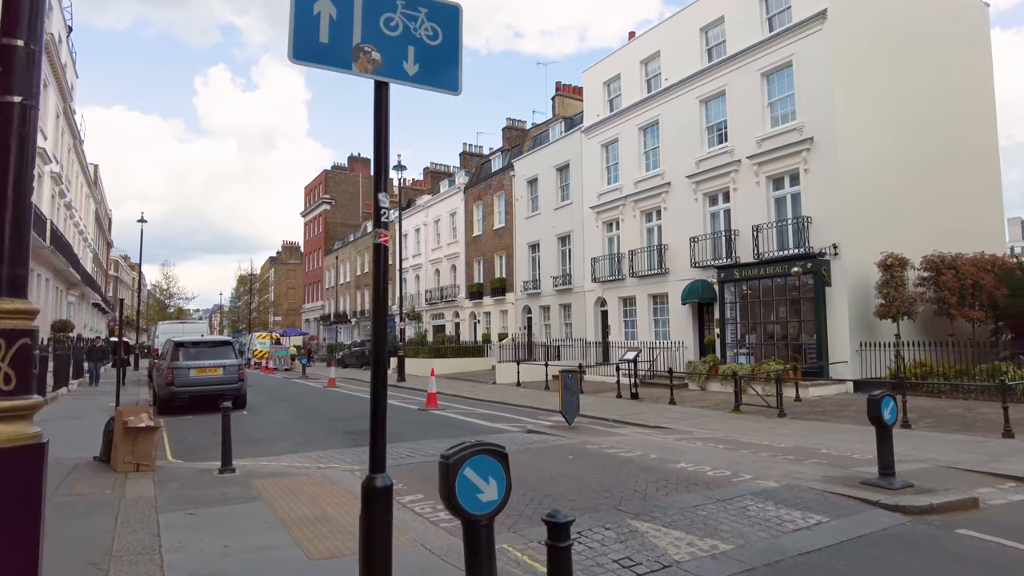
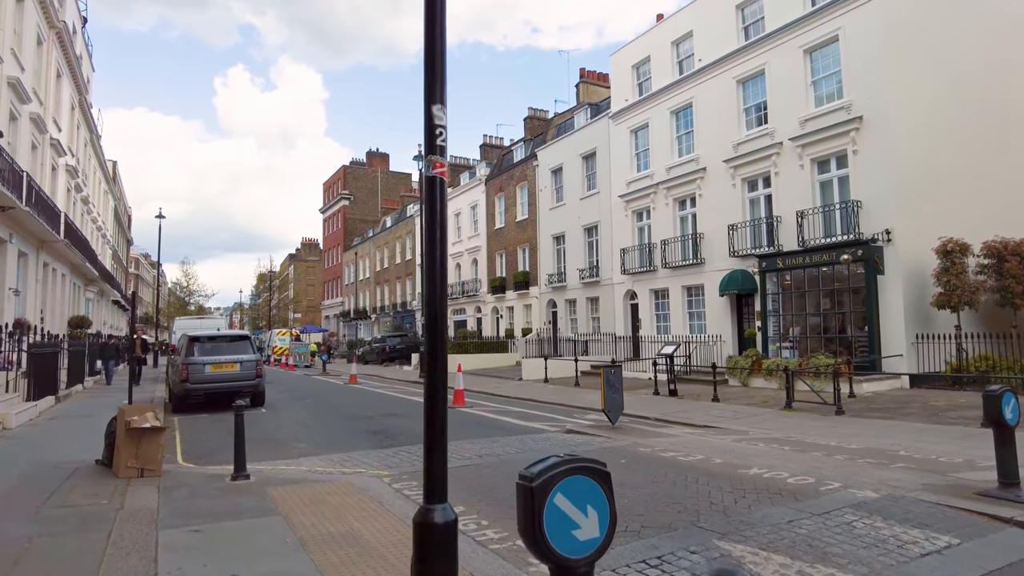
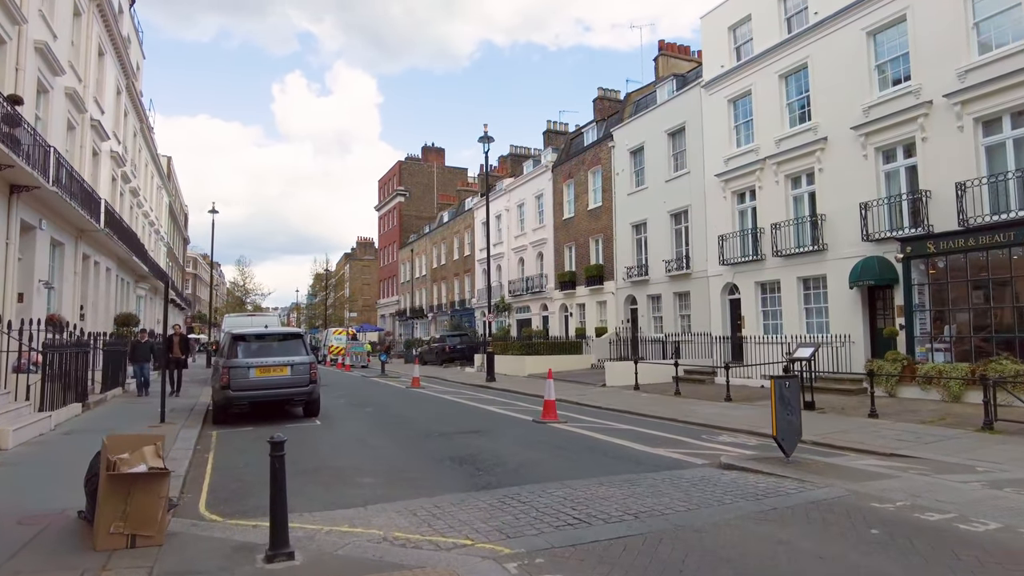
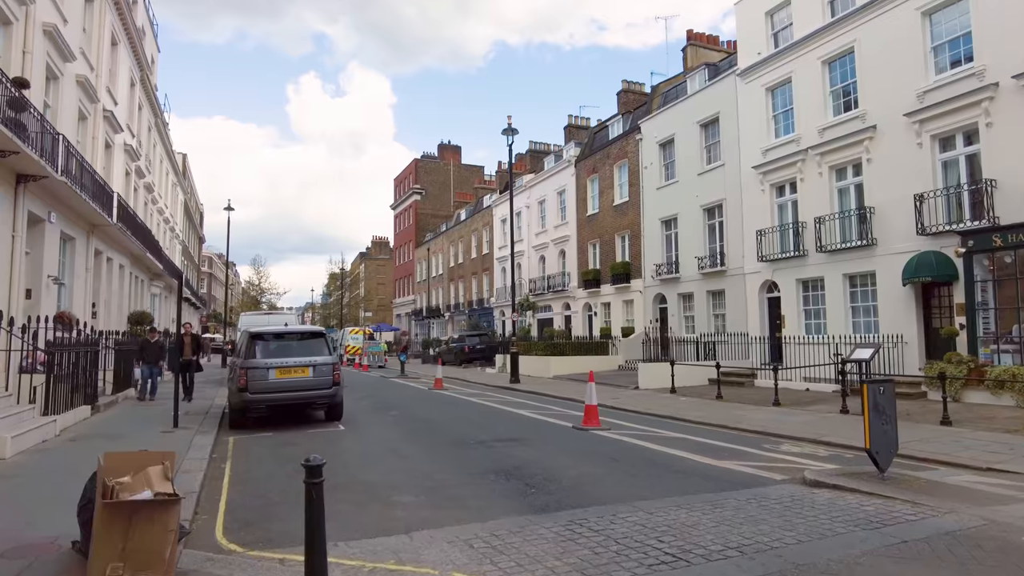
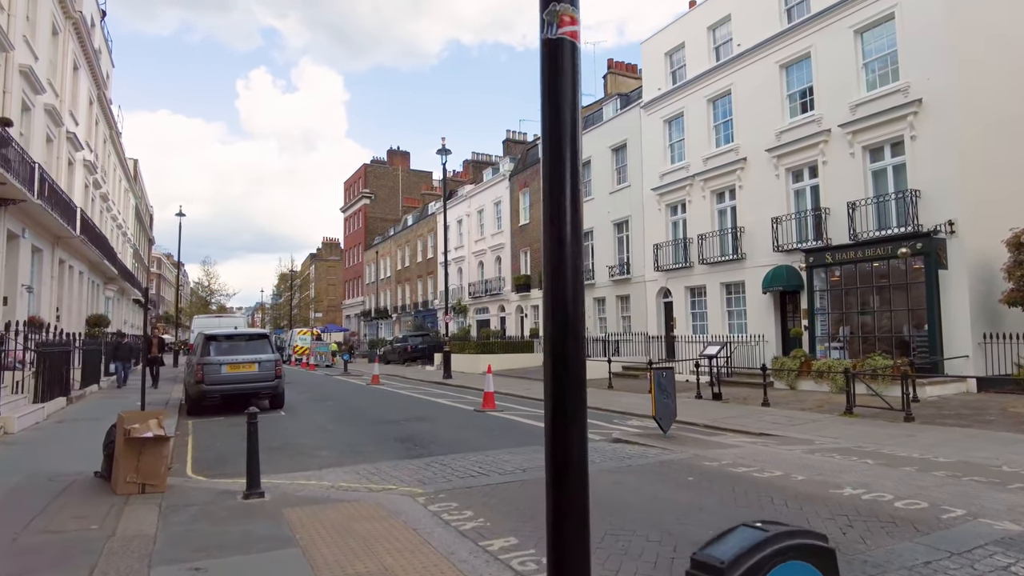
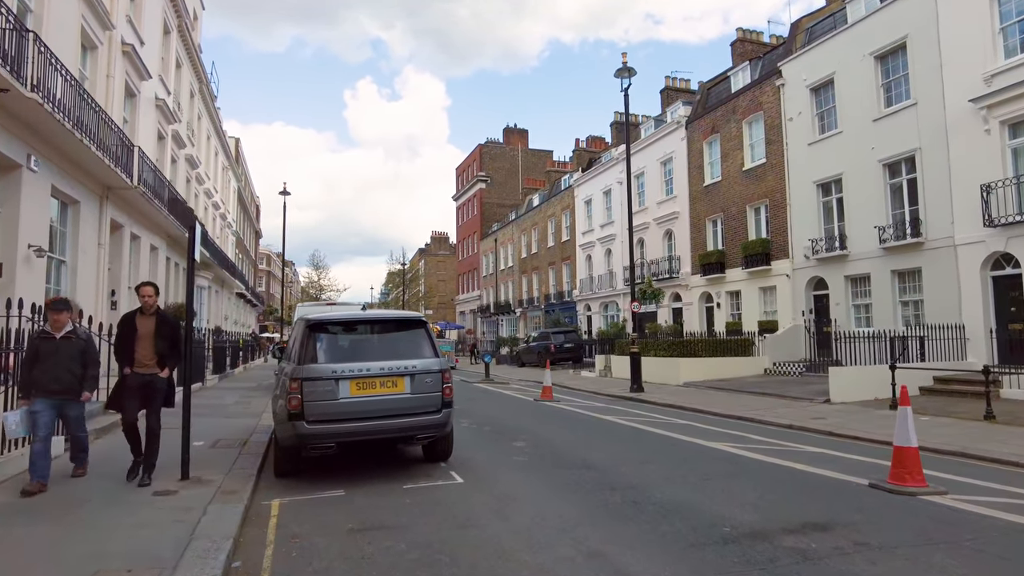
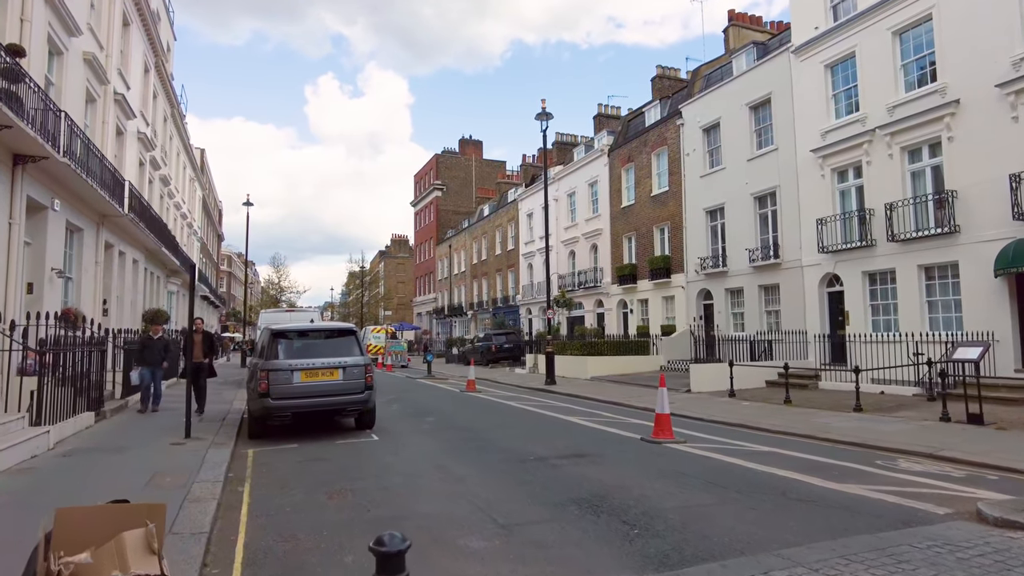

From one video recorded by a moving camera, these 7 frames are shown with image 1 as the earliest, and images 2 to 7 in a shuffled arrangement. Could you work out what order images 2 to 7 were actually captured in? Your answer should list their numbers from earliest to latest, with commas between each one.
2, 5, 3, 4, 7, 6
